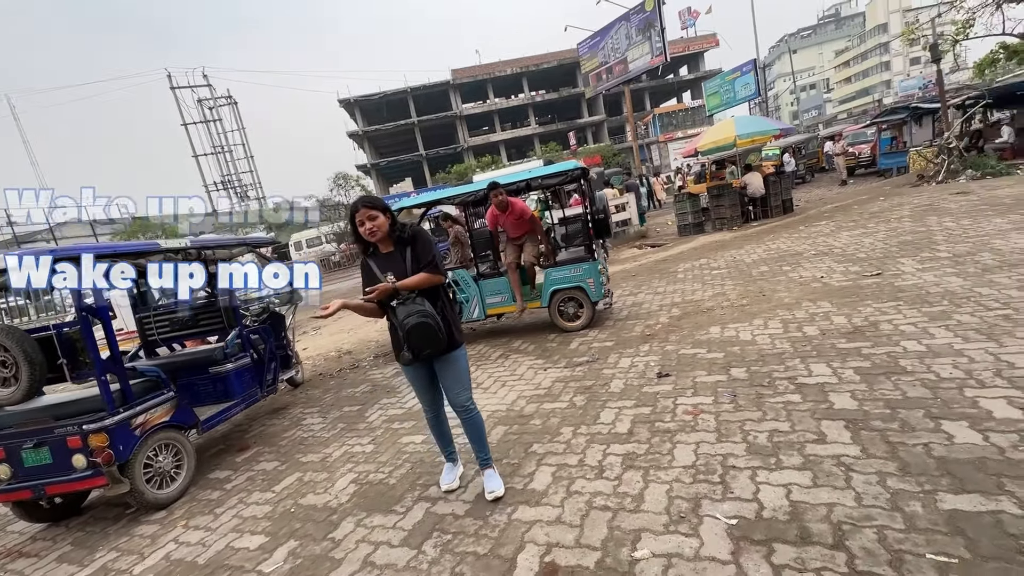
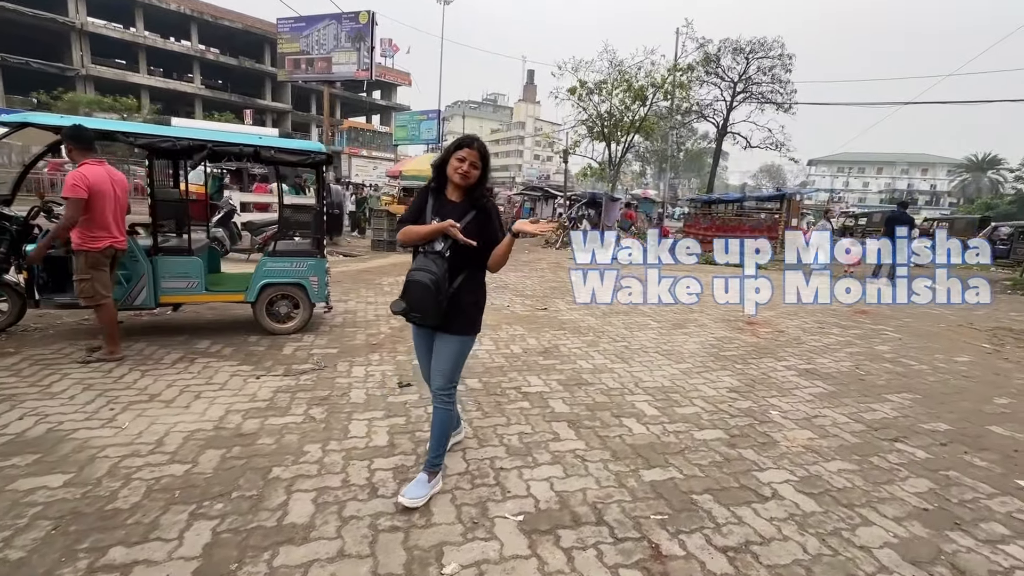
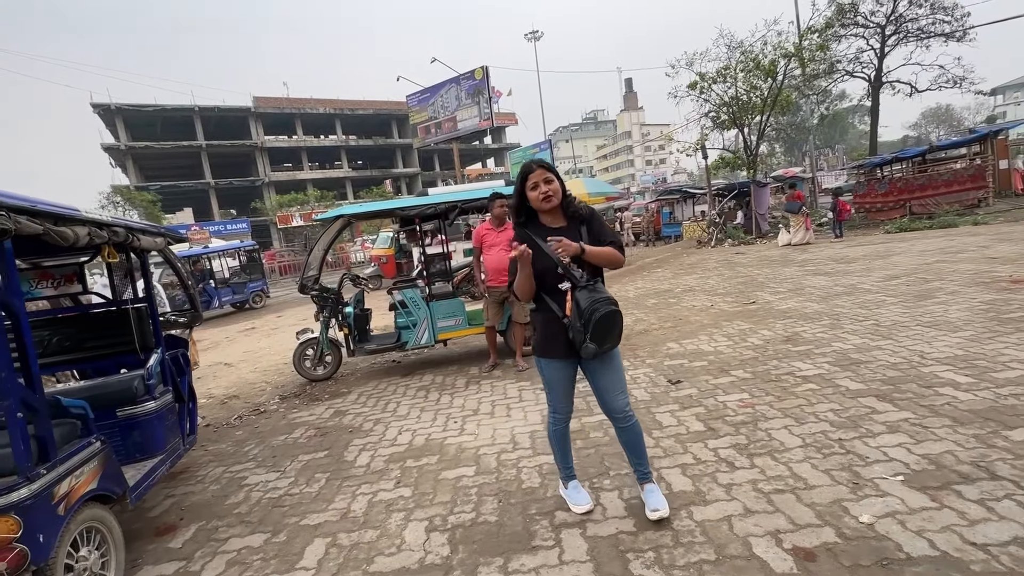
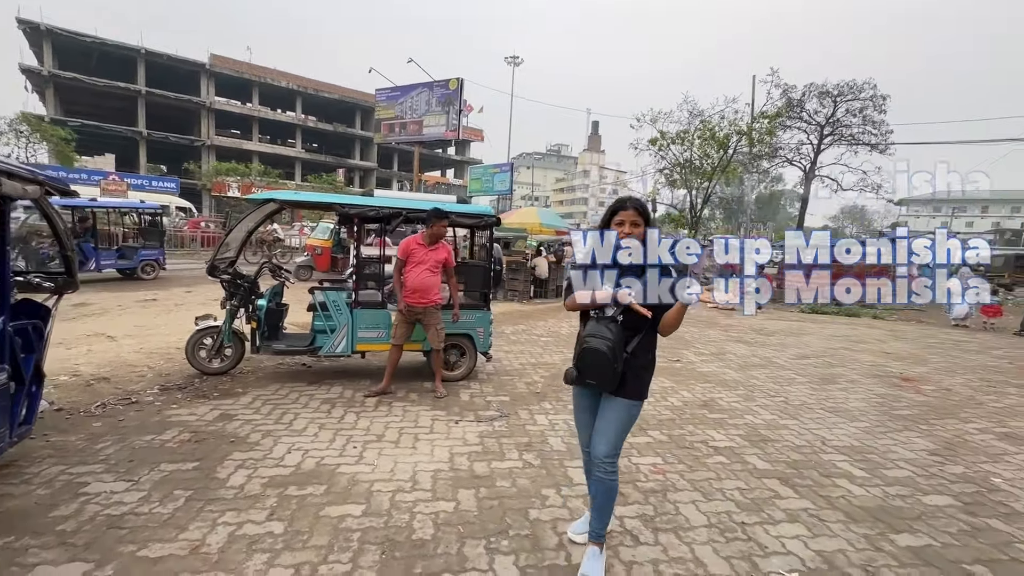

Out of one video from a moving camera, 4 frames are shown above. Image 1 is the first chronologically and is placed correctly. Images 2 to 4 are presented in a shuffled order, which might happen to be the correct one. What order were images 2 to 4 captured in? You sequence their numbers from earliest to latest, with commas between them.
3, 4, 2
